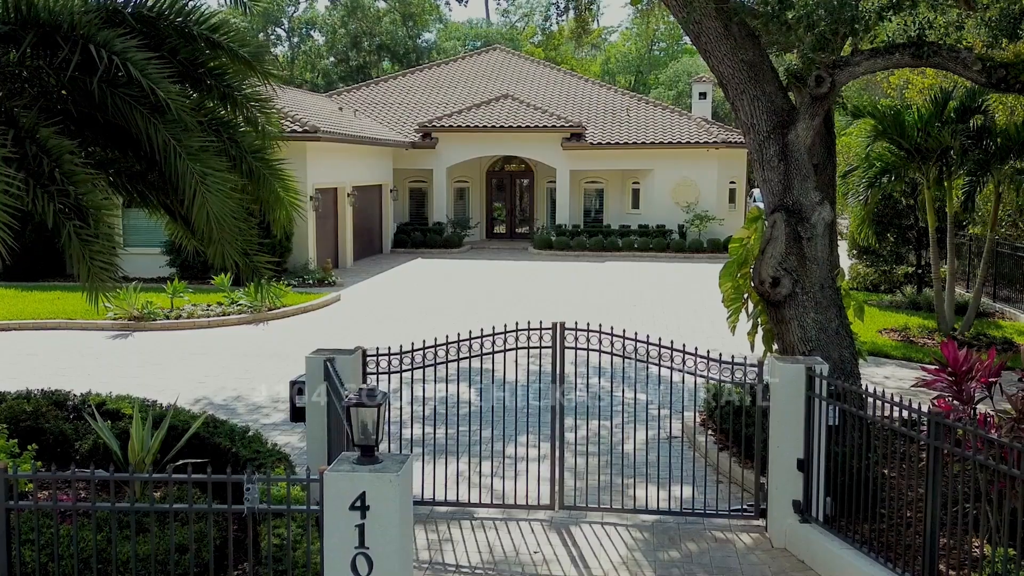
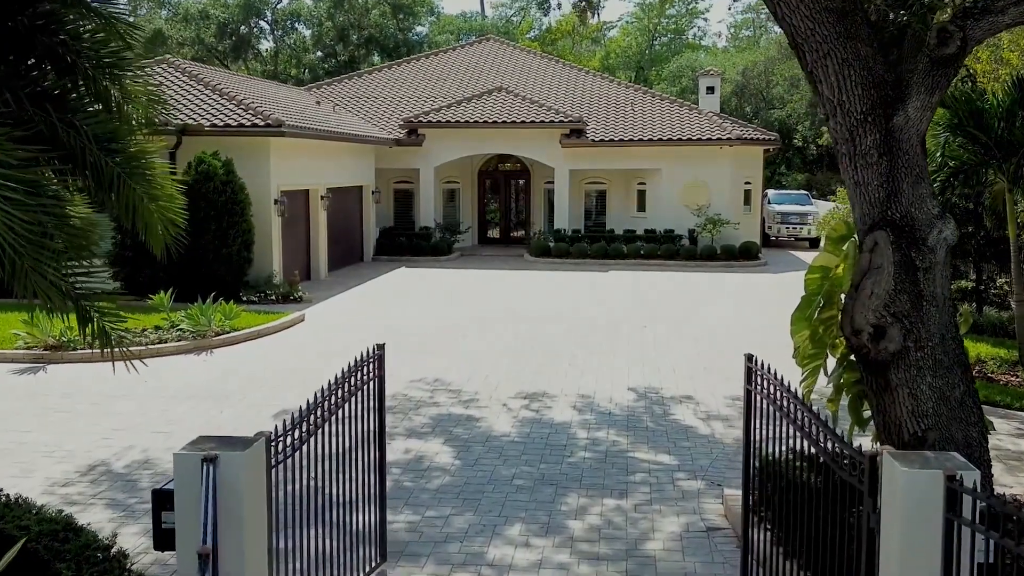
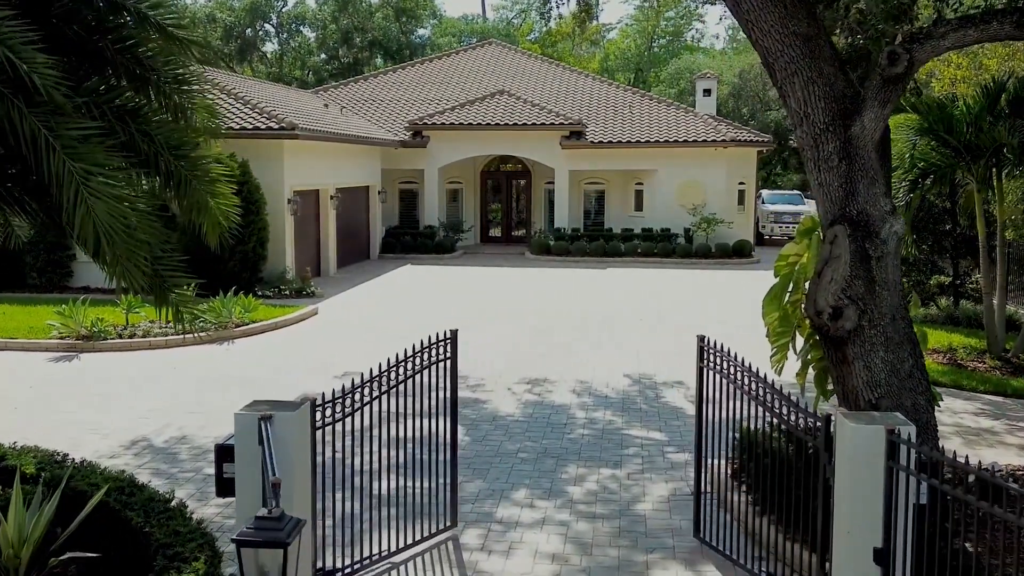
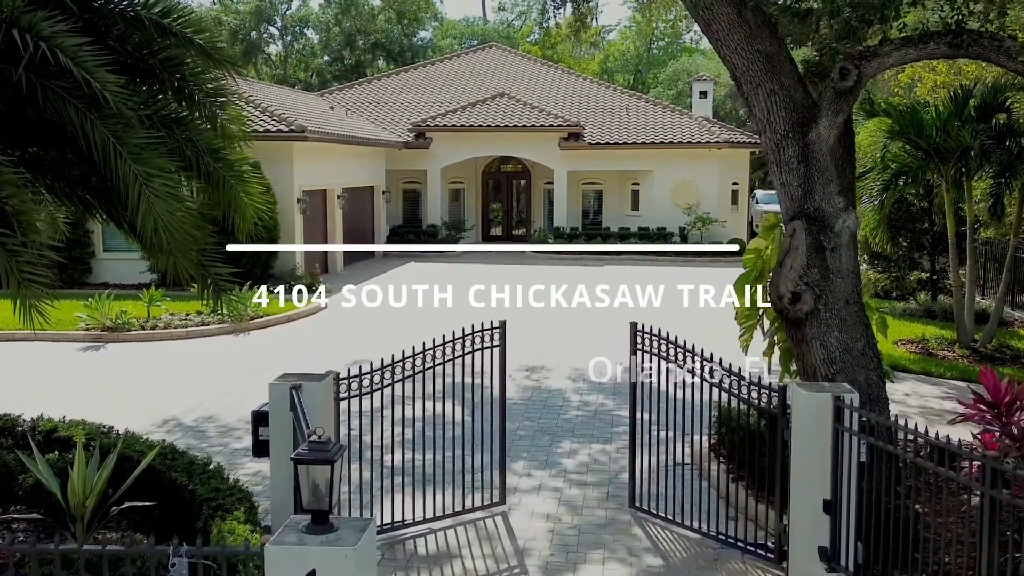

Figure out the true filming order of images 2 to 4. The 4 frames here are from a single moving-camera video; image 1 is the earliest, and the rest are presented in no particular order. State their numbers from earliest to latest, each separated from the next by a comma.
4, 3, 2
